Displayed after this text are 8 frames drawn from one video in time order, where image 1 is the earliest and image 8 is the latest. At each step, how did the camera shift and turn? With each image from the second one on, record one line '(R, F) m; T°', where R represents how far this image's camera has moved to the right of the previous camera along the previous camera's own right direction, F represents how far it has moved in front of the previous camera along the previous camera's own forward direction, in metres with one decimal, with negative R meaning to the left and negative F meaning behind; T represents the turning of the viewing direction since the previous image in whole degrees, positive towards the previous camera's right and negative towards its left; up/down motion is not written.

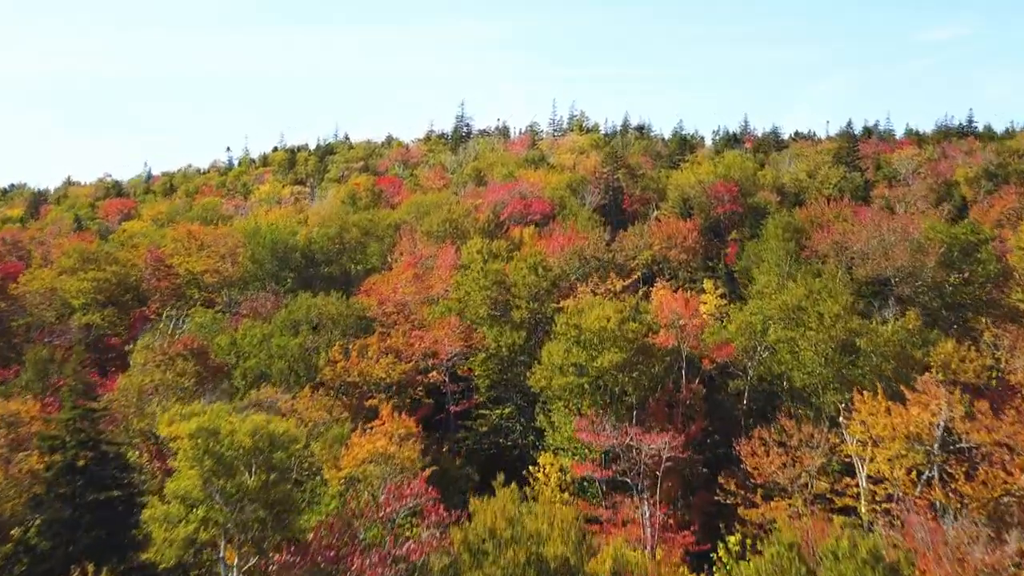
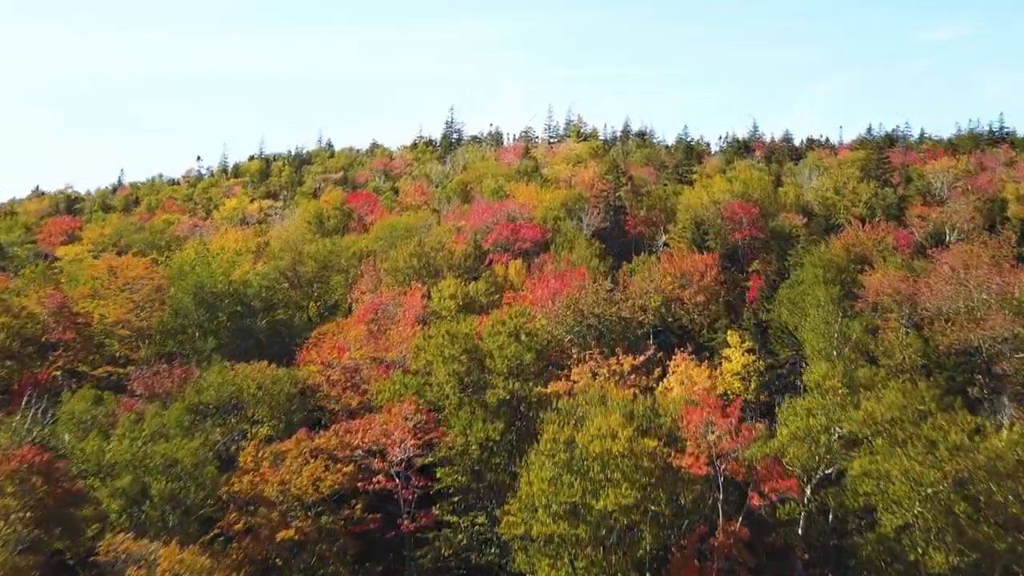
(+1.2, +9.3) m; 0°
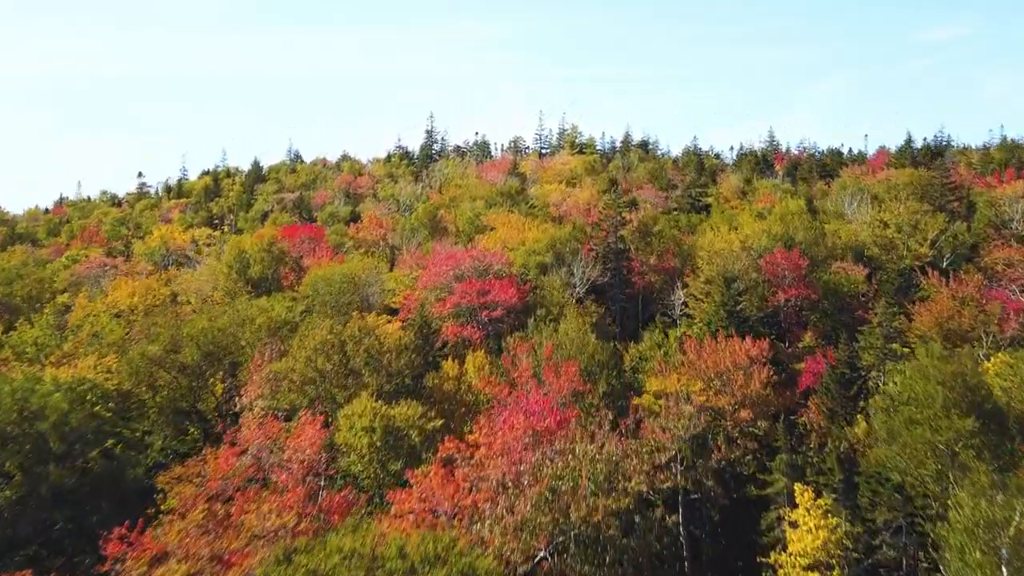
(+2.1, +14.8) m; 0°
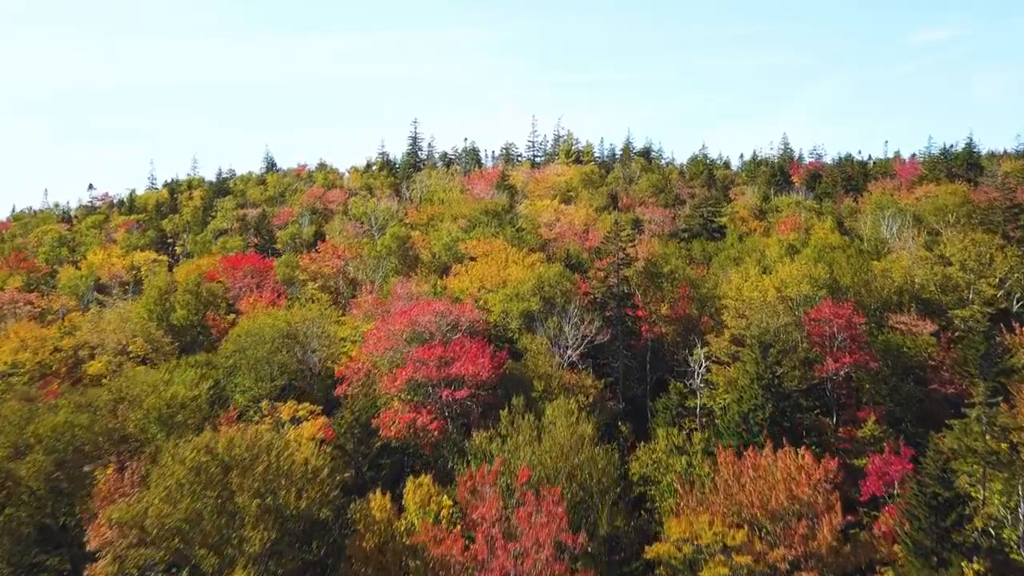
(+1.4, +10.0) m; 0°
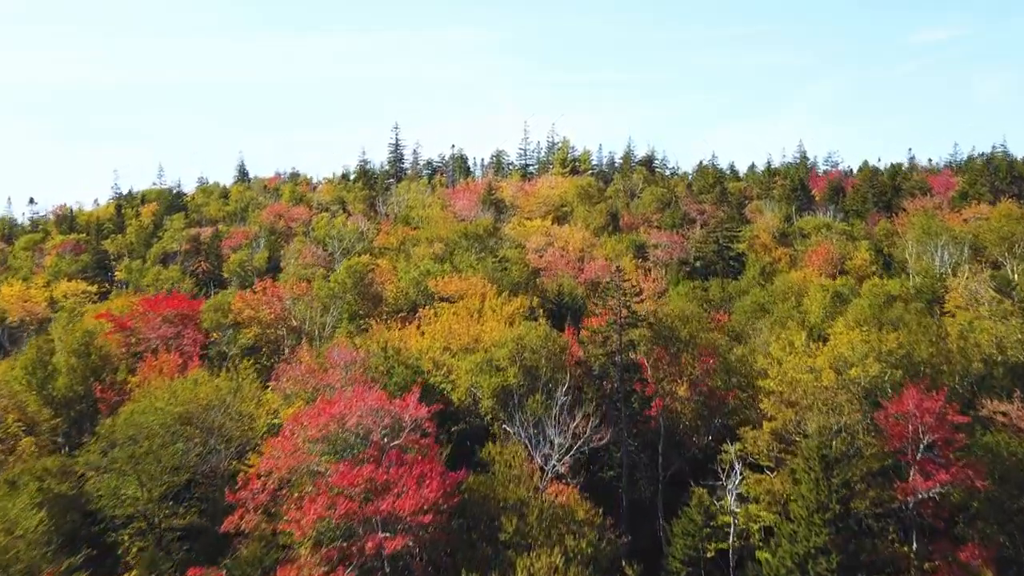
(+1.5, +9.8) m; 0°
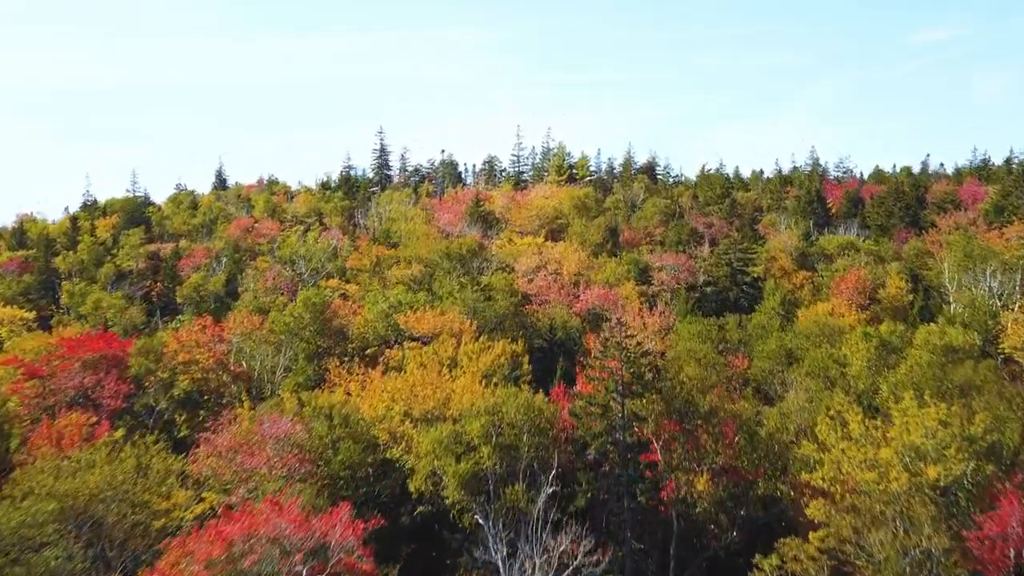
(+1.1, +6.7) m; 0°
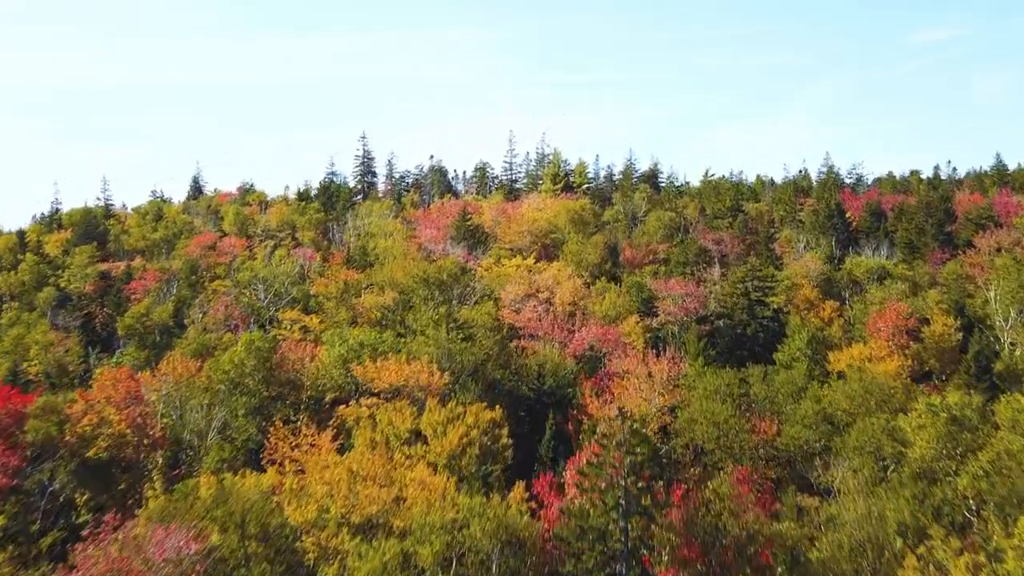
(+1.1, +6.7) m; 0°
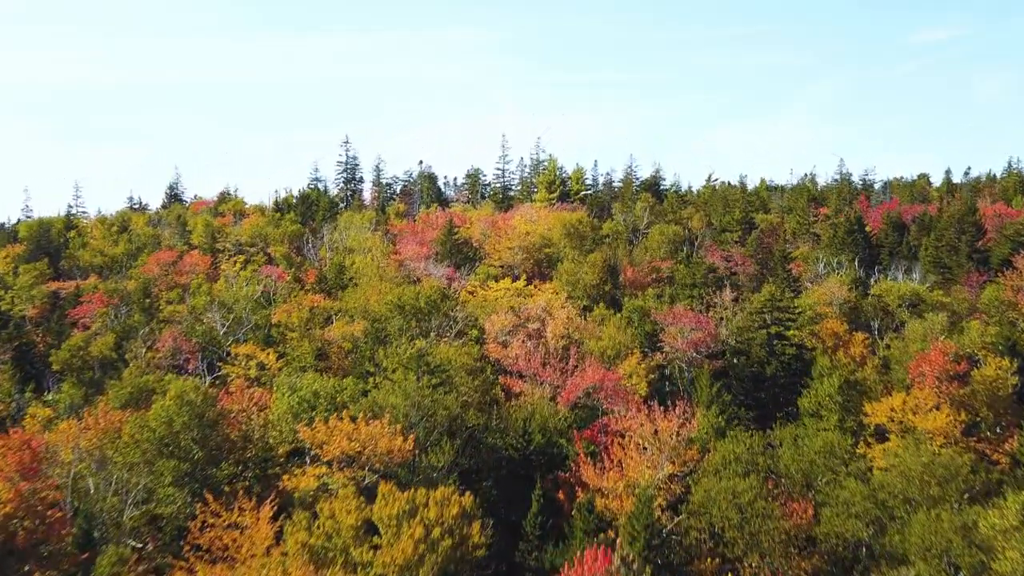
(+0.9, +5.7) m; 0°
